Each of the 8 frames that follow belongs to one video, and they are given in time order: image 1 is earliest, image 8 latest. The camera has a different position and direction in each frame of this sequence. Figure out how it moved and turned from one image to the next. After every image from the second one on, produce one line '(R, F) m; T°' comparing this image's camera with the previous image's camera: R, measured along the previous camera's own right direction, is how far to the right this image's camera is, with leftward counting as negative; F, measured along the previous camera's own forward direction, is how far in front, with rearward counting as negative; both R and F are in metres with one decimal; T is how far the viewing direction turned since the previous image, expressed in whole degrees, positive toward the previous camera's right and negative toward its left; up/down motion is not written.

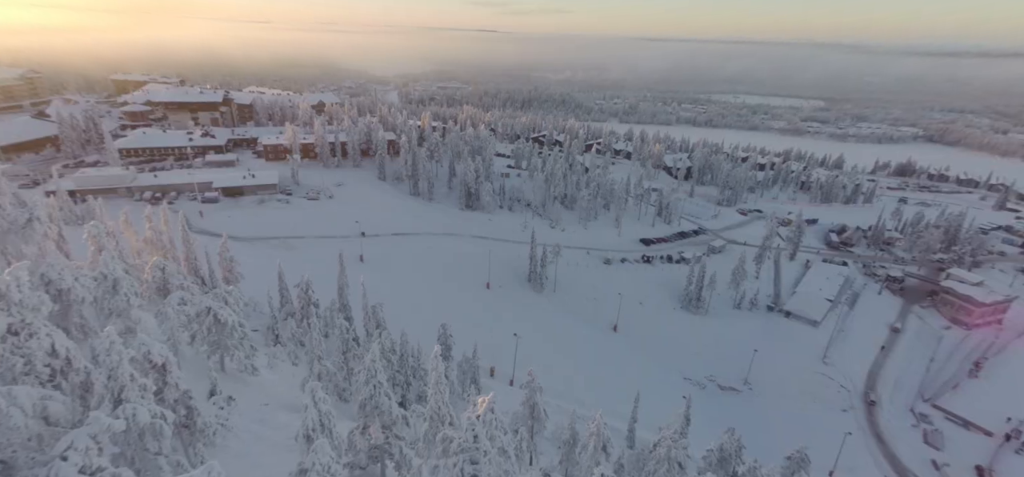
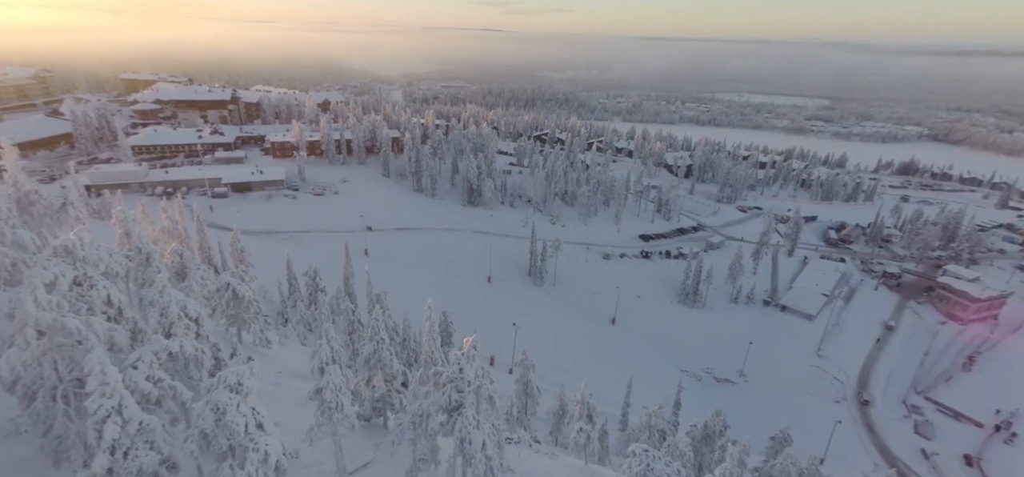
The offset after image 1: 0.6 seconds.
(+0.5, -1.6) m; -1°
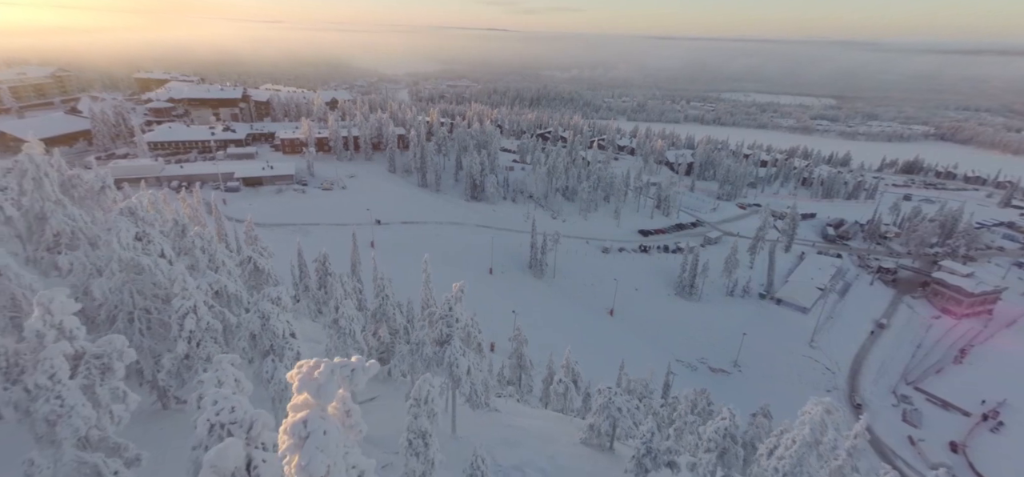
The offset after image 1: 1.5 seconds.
(+0.7, -2.2) m; -1°
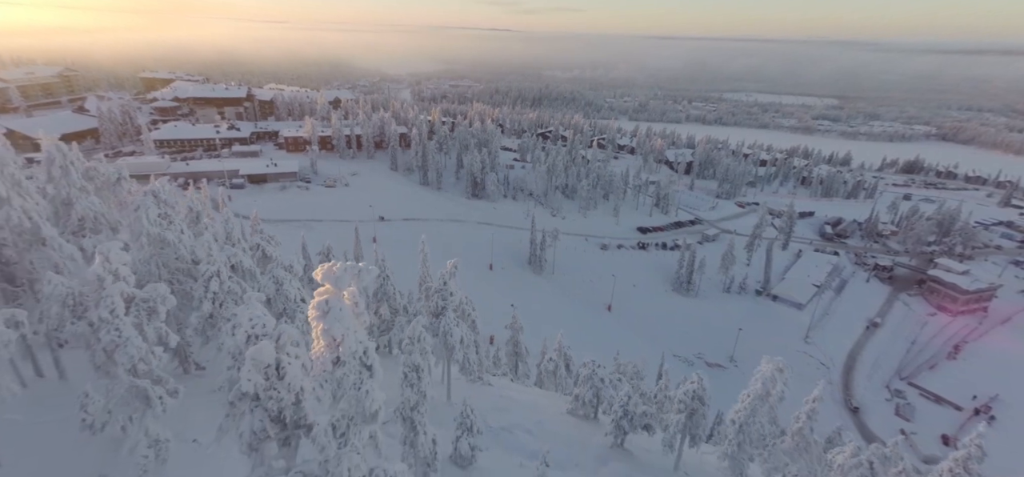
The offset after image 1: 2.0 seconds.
(+0.4, -1.1) m; 0°
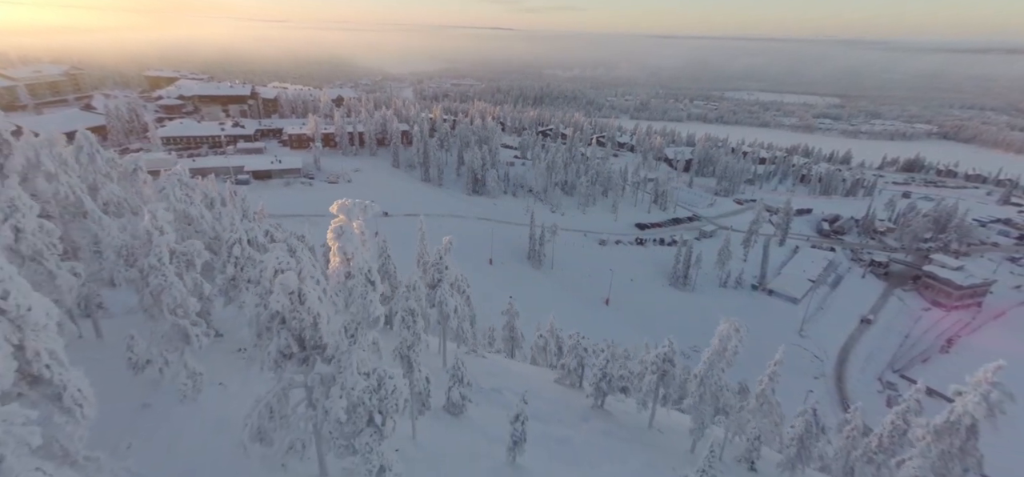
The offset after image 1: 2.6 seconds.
(+0.4, -1.3) m; 0°
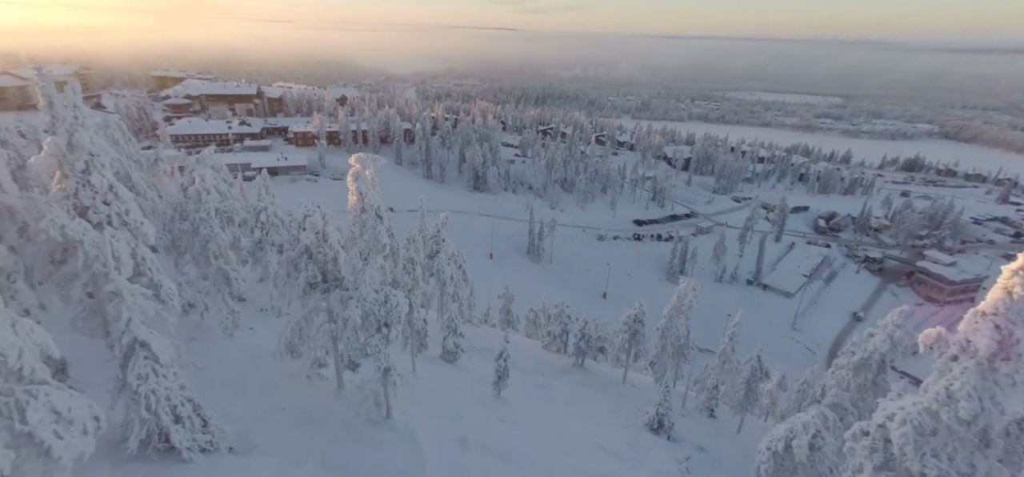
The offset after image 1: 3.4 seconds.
(+0.5, -1.8) m; 0°
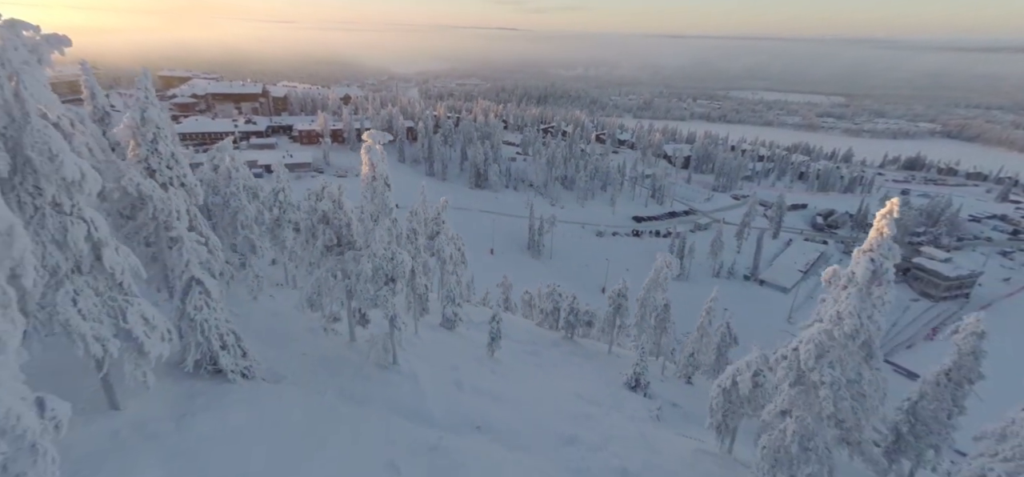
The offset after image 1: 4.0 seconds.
(+0.3, -1.4) m; 0°
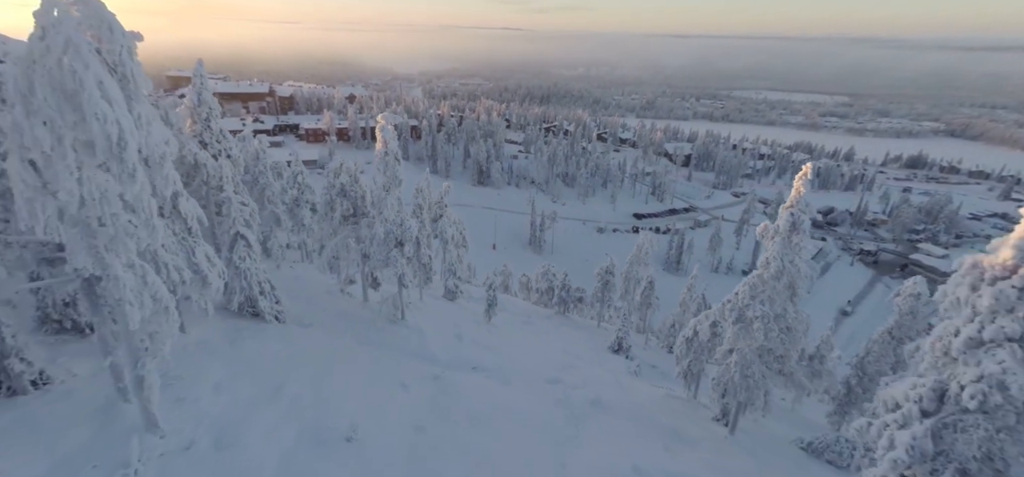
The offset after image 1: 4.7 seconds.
(+0.3, -1.5) m; 0°
